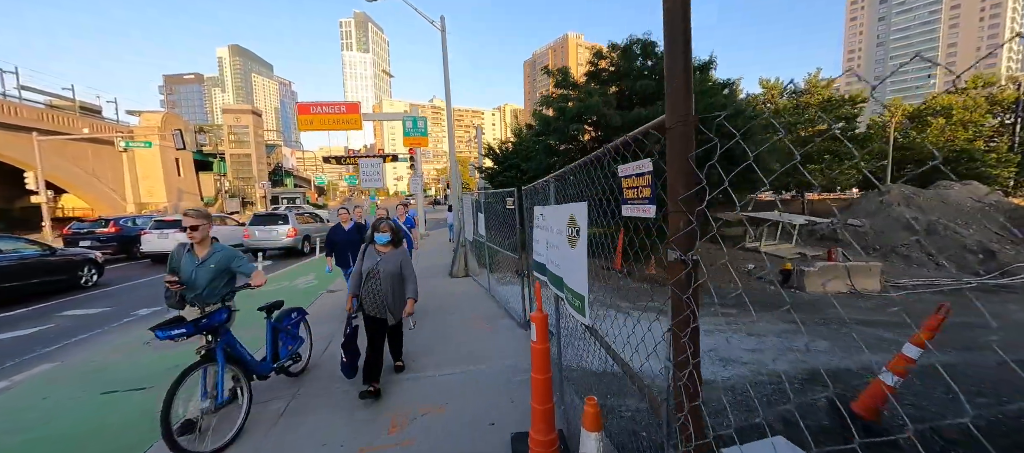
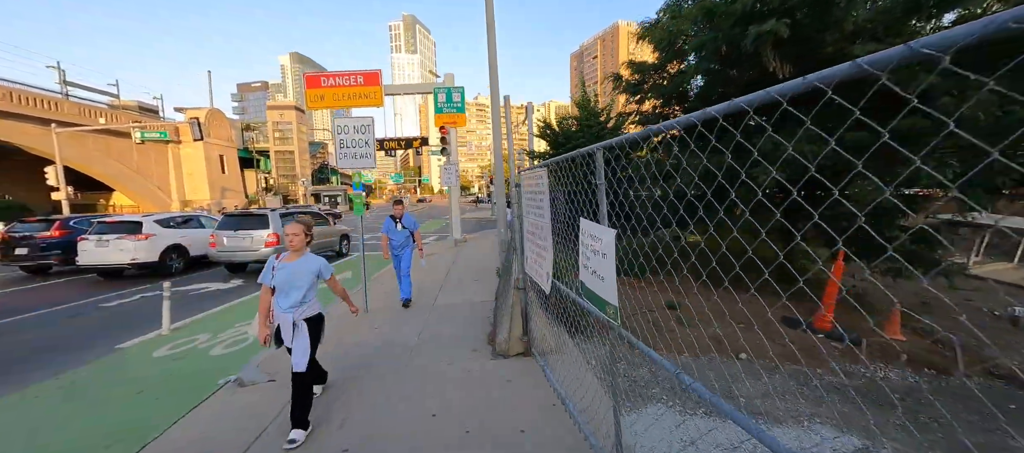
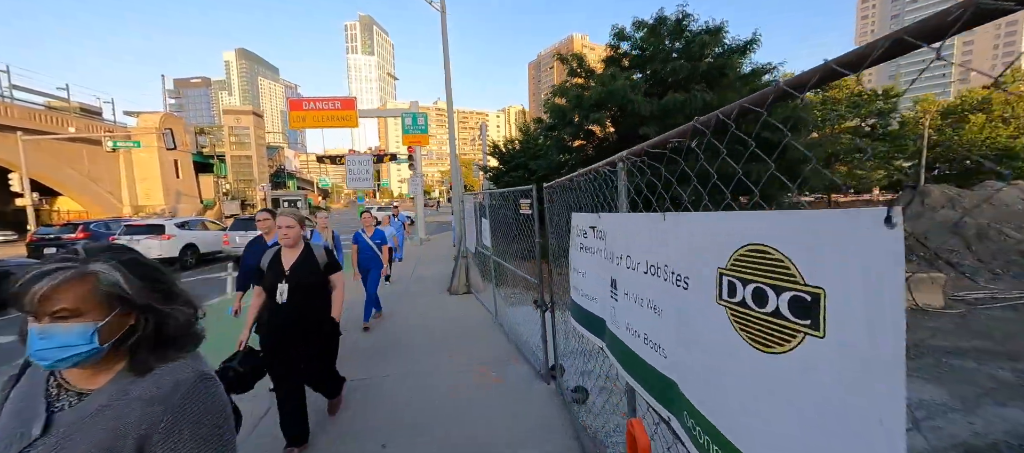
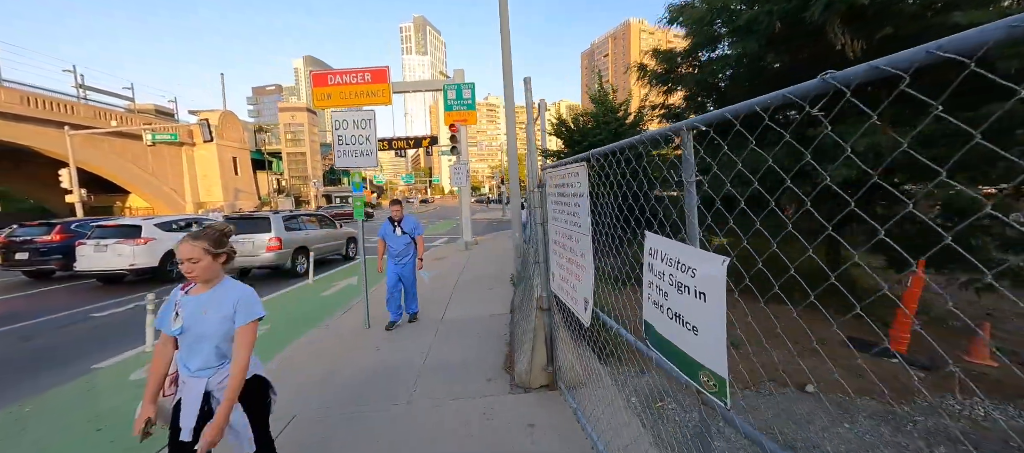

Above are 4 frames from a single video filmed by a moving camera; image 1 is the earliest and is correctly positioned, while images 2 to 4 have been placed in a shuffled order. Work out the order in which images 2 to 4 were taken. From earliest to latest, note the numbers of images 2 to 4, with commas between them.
3, 2, 4
